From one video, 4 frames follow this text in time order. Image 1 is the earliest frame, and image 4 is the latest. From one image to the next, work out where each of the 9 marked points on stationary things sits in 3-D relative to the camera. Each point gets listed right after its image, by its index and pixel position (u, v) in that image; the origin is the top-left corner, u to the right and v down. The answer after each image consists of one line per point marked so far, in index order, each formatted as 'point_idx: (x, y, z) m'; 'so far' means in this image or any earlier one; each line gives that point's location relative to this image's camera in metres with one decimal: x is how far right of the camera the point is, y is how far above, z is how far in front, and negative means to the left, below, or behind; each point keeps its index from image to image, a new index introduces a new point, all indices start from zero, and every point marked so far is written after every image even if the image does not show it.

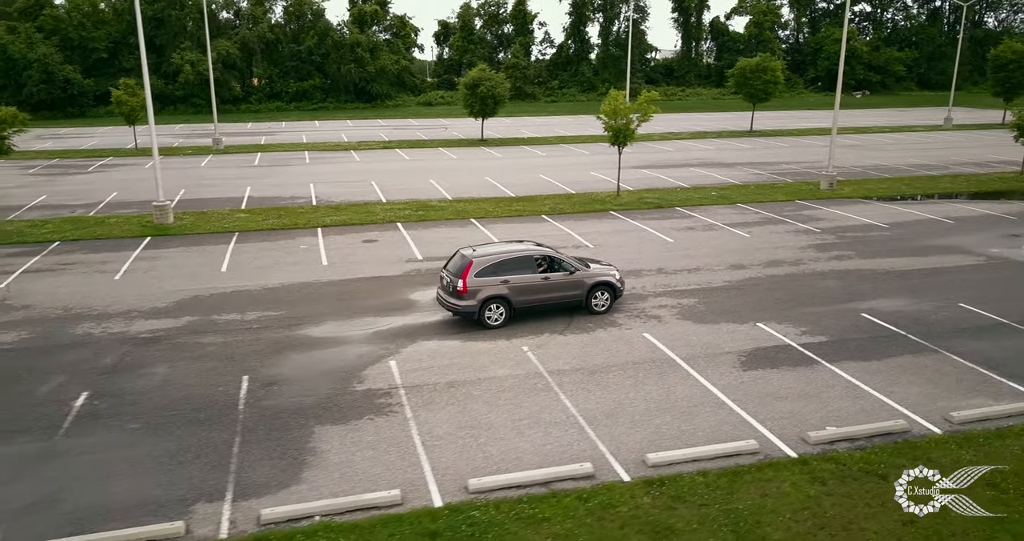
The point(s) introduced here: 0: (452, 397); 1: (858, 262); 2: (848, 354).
0: (-1.0, -2.0, +11.9) m
1: (+9.1, +0.2, +19.9) m
2: (+6.1, -1.5, +13.7) m
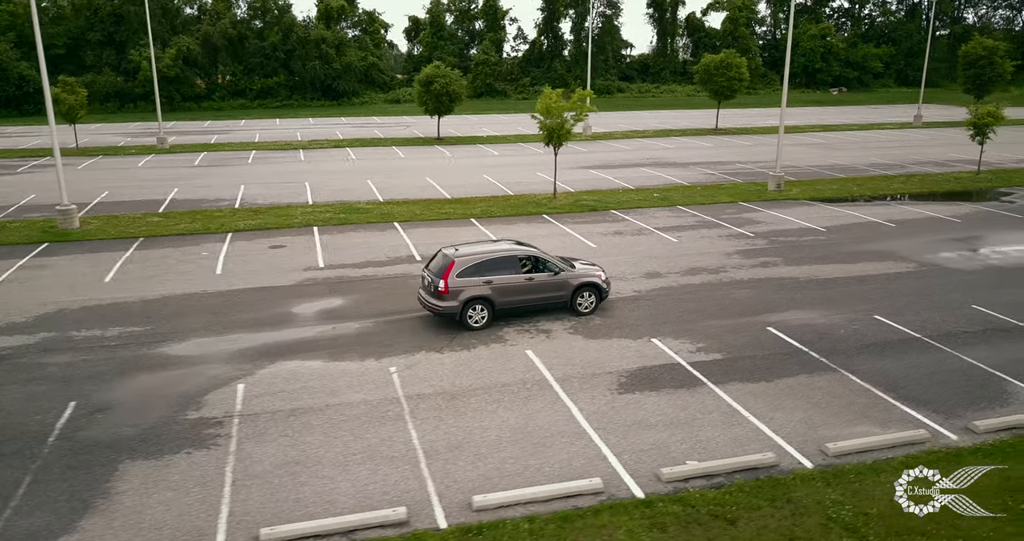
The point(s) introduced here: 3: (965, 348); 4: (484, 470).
0: (-3.2, -2.3, +10.9) m
1: (+6.8, 0.0, +18.9) m
2: (+3.8, -1.8, +12.7) m
3: (+8.4, -1.4, +13.9) m
4: (-0.4, -2.6, +9.7) m
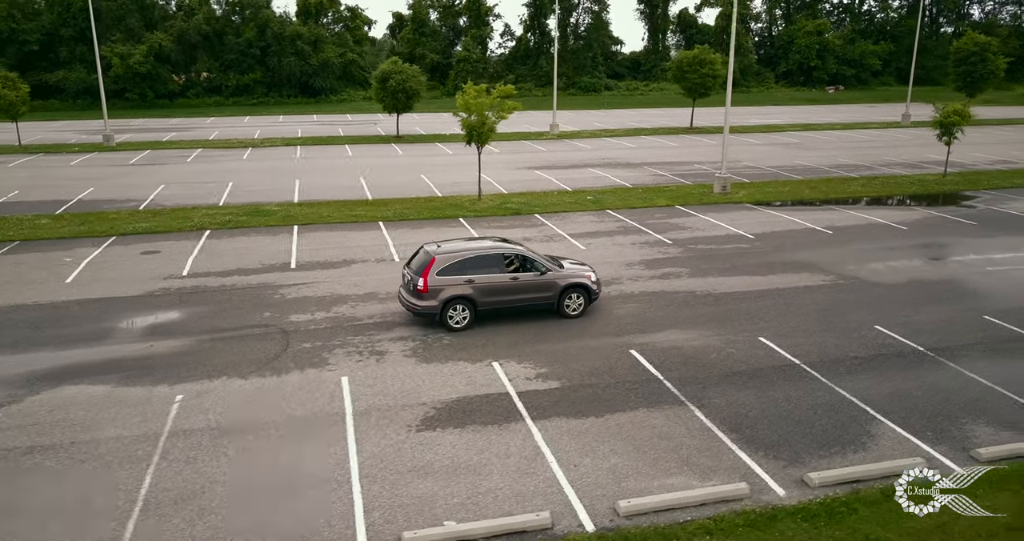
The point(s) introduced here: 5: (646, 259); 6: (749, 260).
0: (-6.3, -2.5, +9.4) m
1: (+3.9, -0.3, +17.3) m
2: (+0.8, -2.0, +11.1) m
3: (+5.4, -1.7, +12.2) m
4: (-3.4, -2.8, +8.2) m
5: (+3.4, +0.3, +18.9) m
6: (+6.0, +0.3, +18.9) m
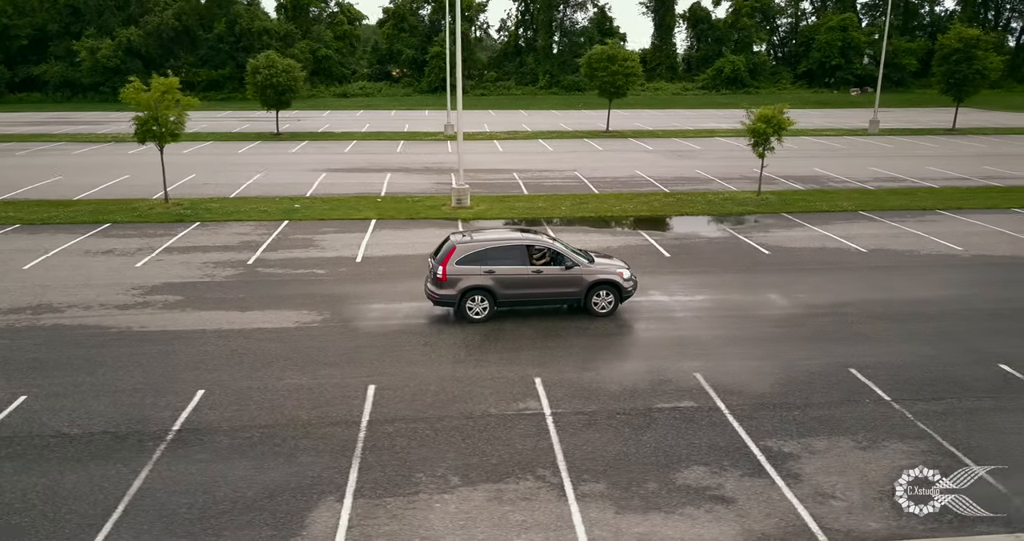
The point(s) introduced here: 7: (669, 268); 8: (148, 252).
0: (-18.5, -2.6, +8.2) m
1: (-7.1, -0.8, +14.4) m
2: (-11.2, -2.5, +8.8) m
3: (-6.5, -2.4, +9.2) m
4: (-15.8, -3.1, +6.6) m
5: (-7.4, -0.3, +16.1) m
6: (-4.8, -0.4, +15.8) m
7: (+3.7, 0.0, +17.7) m
8: (-8.9, +0.4, +18.5) m
